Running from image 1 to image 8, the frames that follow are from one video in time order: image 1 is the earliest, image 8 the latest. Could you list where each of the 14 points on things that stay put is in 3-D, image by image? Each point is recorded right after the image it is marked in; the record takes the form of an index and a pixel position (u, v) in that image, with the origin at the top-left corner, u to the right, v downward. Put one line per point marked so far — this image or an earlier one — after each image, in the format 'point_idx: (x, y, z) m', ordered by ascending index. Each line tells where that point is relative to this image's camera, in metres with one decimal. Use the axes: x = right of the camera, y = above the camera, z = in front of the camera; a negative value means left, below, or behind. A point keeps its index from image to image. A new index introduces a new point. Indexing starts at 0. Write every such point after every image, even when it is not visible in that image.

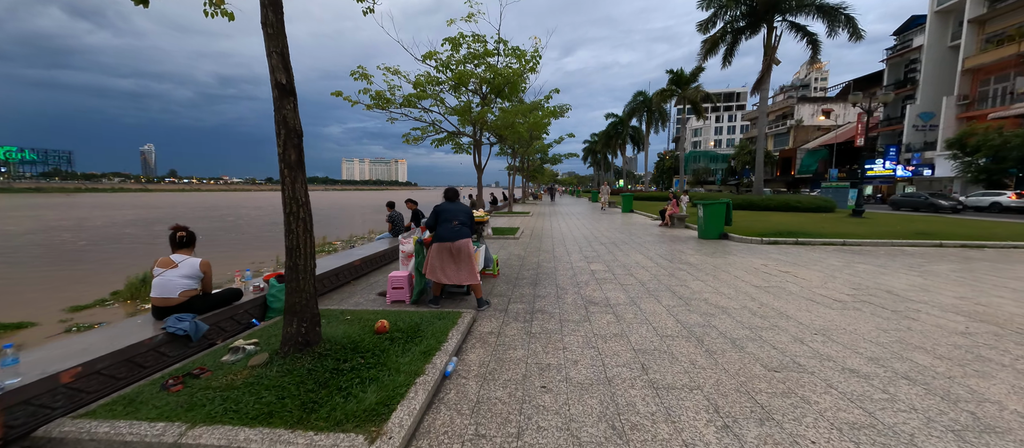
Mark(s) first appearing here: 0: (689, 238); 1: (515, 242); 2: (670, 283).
0: (+5.7, -0.4, +11.5) m
1: (+0.2, -0.6, +10.7) m
2: (+2.7, -1.0, +6.0) m
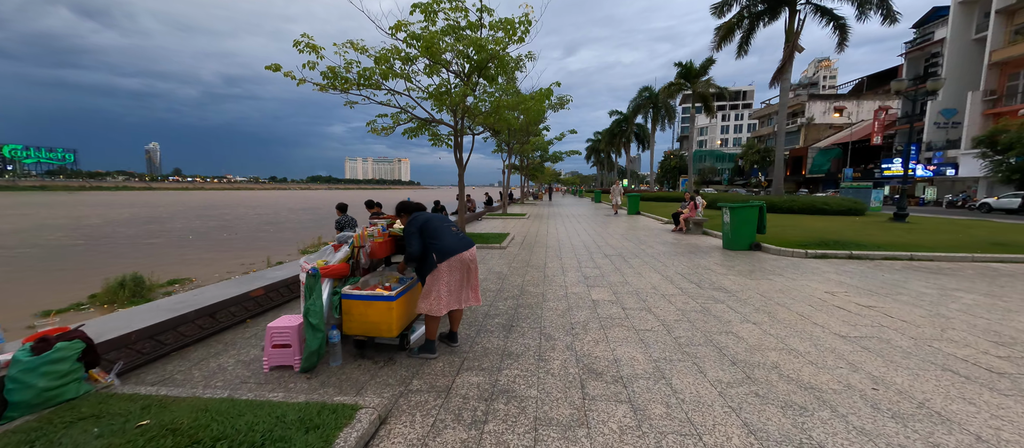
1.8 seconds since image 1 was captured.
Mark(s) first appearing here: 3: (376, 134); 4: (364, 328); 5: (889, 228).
0: (+5.3, -0.6, +9.5) m
1: (-0.2, -0.8, +8.8) m
2: (+2.2, -1.2, +4.1) m
3: (-4.0, +2.6, +10.3) m
4: (-1.4, -1.0, +3.3) m
5: (+12.8, -0.1, +12.1) m
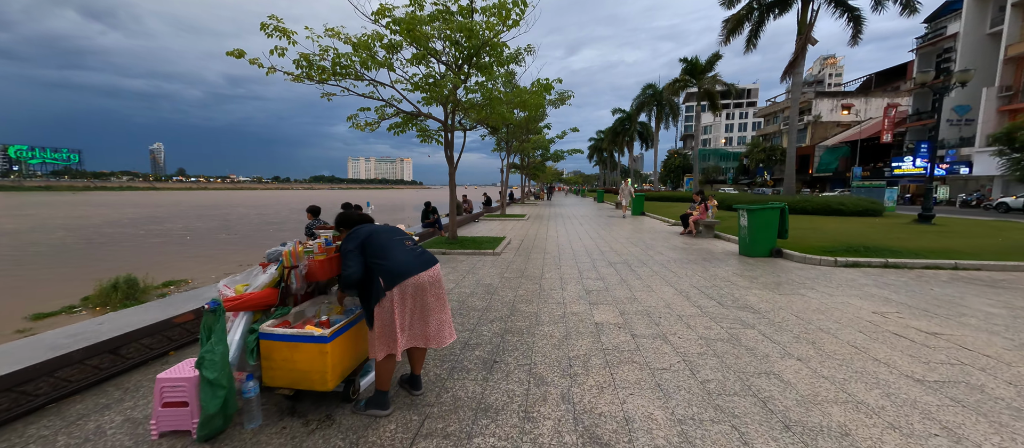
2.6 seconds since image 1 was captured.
0: (+5.2, -0.7, +8.6) m
1: (-0.4, -0.8, +7.9) m
2: (+2.1, -1.3, +3.2) m
3: (-4.1, +2.5, +9.5) m
4: (-1.5, -1.1, +2.5) m
5: (+12.7, -0.2, +11.1) m
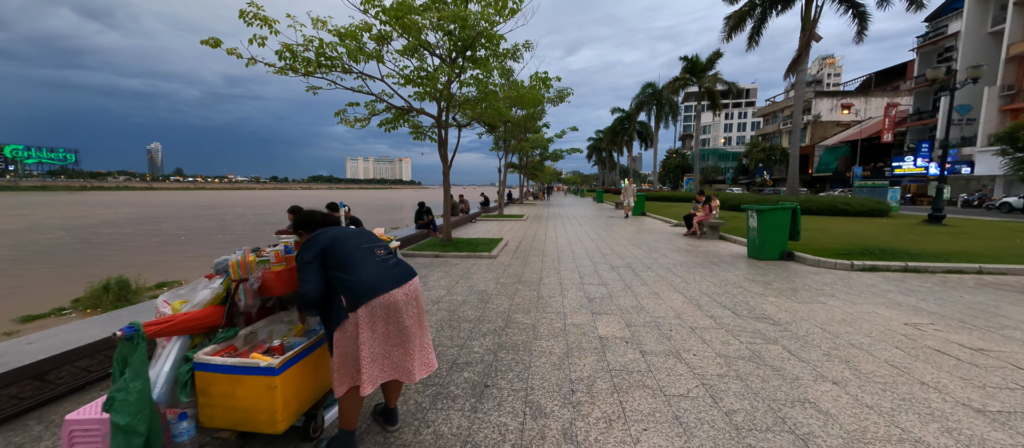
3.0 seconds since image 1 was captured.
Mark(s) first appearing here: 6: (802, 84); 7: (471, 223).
0: (+5.1, -0.7, +8.2) m
1: (-0.4, -0.9, +7.5) m
2: (+2.0, -1.3, +2.8) m
3: (-4.2, +2.5, +9.0) m
4: (-1.6, -1.1, +2.0) m
5: (+12.6, -0.2, +10.7) m
6: (+15.9, +7.7, +19.5) m
7: (-1.8, 0.0, +15.6) m
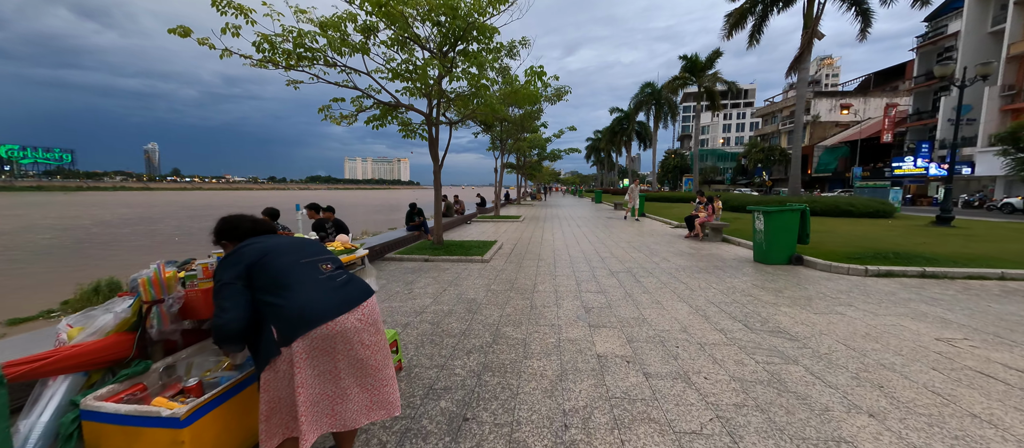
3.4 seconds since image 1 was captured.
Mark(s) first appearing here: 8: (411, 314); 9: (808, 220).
0: (+5.0, -0.8, +7.8) m
1: (-0.6, -0.9, +7.1) m
2: (+1.9, -1.4, +2.3) m
3: (-4.3, +2.5, +8.6) m
4: (-1.7, -1.1, +1.6) m
5: (+12.5, -0.3, +10.4) m
6: (+15.7, +7.7, +19.2) m
7: (-2.0, 0.0, +15.1) m
8: (-1.3, -1.2, +4.7) m
9: (+6.0, +0.1, +7.2) m
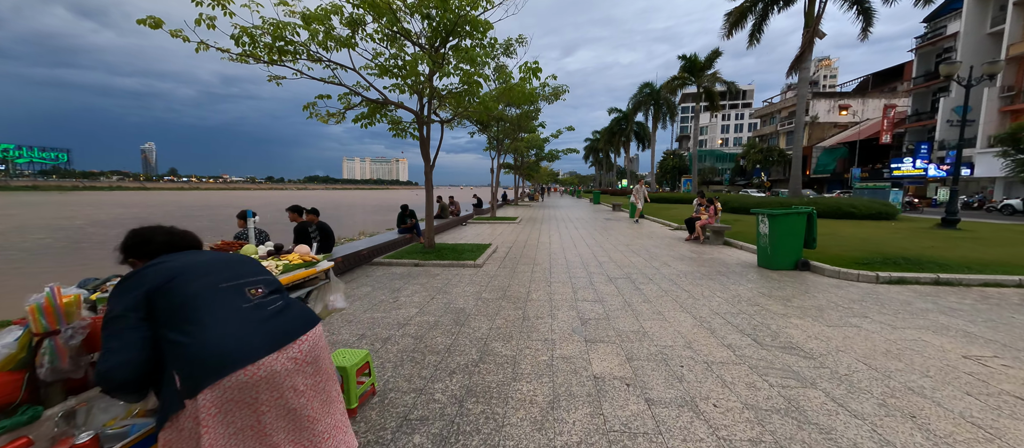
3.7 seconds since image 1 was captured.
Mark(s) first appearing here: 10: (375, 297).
0: (+4.9, -0.9, +7.5) m
1: (-0.7, -1.0, +6.7) m
2: (+1.8, -1.4, +2.0) m
3: (-4.4, +2.4, +8.3) m
4: (-1.8, -1.2, +1.2) m
5: (+12.3, -0.4, +10.1) m
6: (+15.6, +7.6, +18.9) m
7: (-2.1, -0.1, +14.8) m
8: (-1.4, -1.3, +4.3) m
9: (+5.9, 0.0, +6.9) m
10: (-2.1, -1.1, +5.5) m
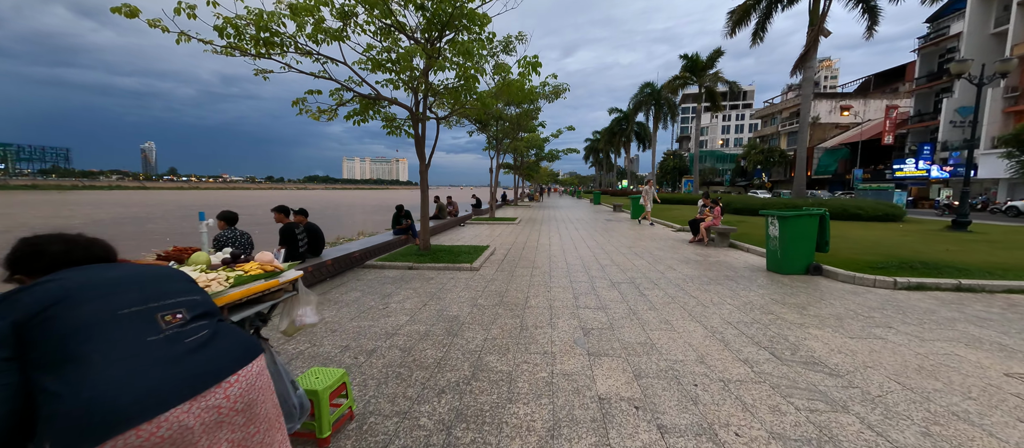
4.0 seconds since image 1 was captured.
0: (+4.8, -0.9, +7.2) m
1: (-0.7, -1.0, +6.4) m
2: (+1.7, -1.5, +1.7) m
3: (-4.5, +2.4, +7.9) m
4: (-1.8, -1.2, +0.9) m
5: (+12.3, -0.4, +9.8) m
6: (+15.5, +7.5, +18.6) m
7: (-2.2, -0.1, +14.5) m
8: (-1.5, -1.3, +4.0) m
9: (+5.9, 0.0, +6.6) m
10: (-2.2, -1.2, +5.2) m
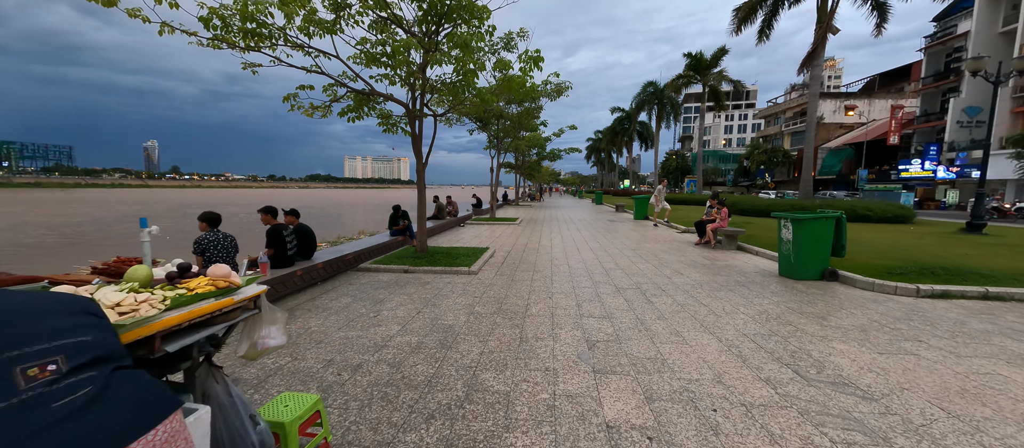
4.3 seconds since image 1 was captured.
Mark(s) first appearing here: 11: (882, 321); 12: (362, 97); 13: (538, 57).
0: (+4.8, -1.0, +6.8) m
1: (-0.7, -1.0, +6.1) m
2: (+1.7, -1.5, +1.4) m
3: (-4.5, +2.4, +7.6) m
4: (-1.9, -1.3, +0.6) m
5: (+12.3, -0.5, +9.4) m
6: (+15.6, +7.4, +18.2) m
7: (-2.2, -0.1, +14.2) m
8: (-1.5, -1.3, +3.7) m
9: (+5.9, -0.1, +6.3) m
10: (-2.2, -1.2, +4.9) m
11: (+4.6, -1.2, +4.4) m
12: (-2.9, +2.5, +7.1) m
13: (+0.5, +3.4, +7.2) m
